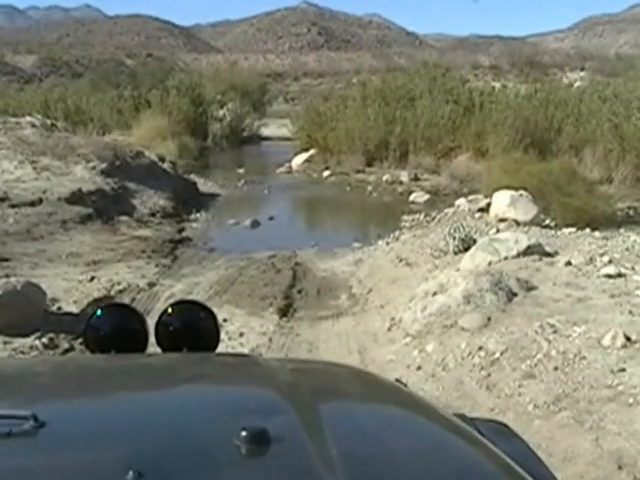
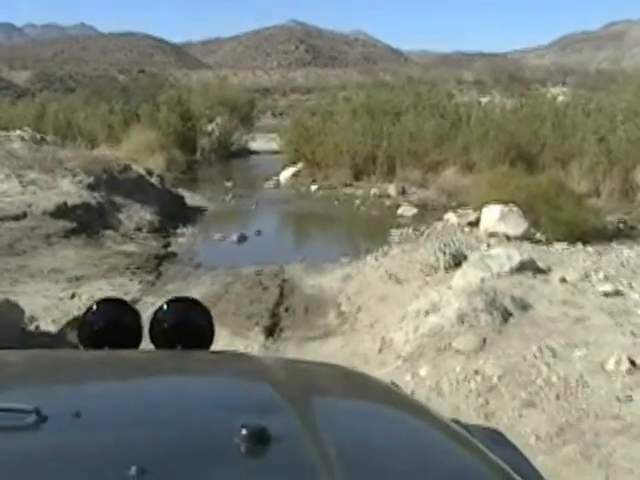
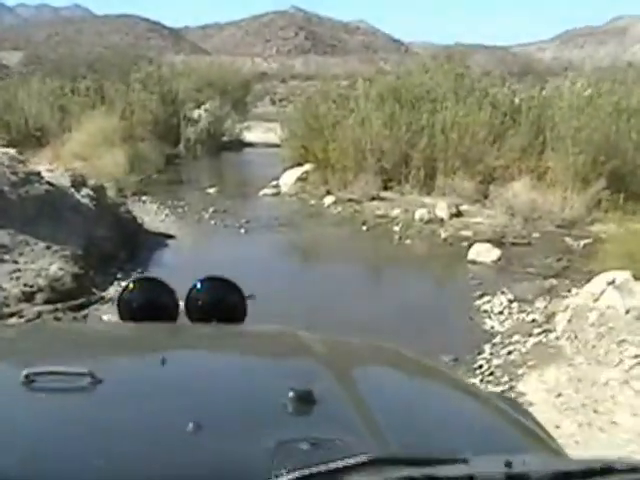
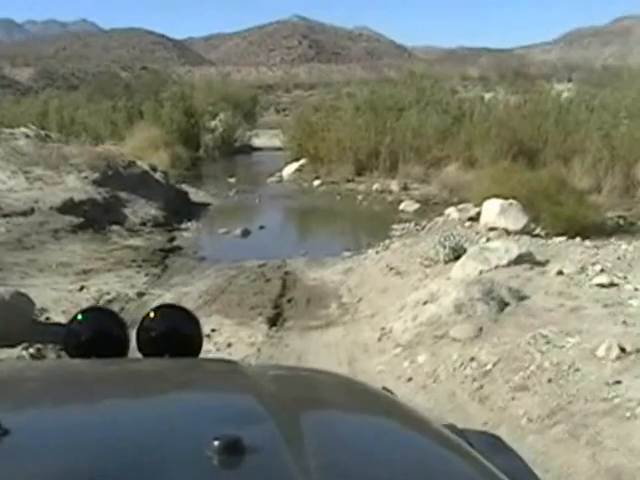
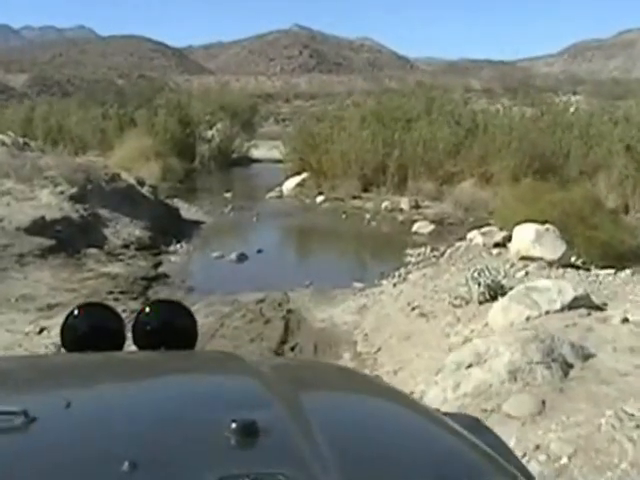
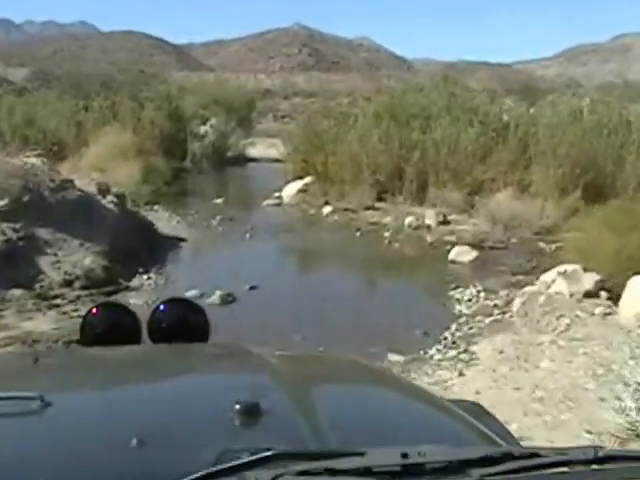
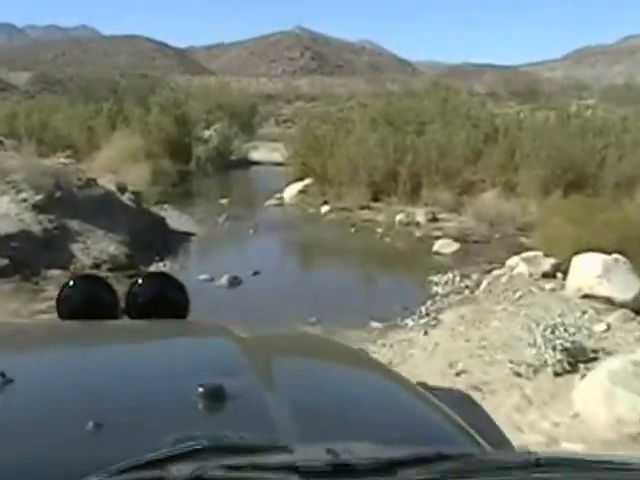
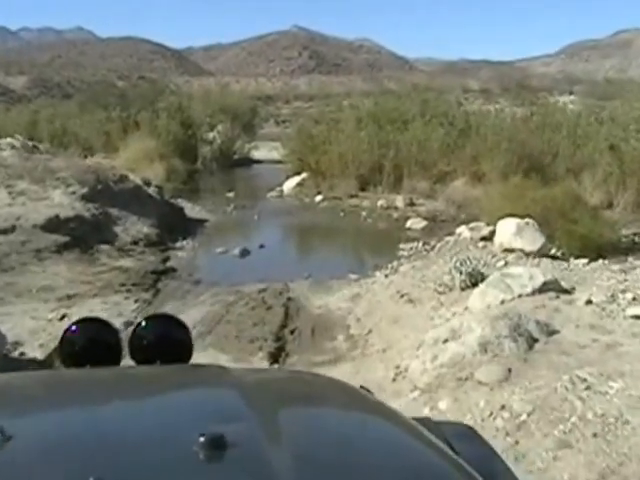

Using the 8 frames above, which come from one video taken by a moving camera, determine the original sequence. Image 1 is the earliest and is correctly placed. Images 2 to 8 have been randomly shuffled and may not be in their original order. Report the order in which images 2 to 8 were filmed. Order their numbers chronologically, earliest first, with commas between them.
4, 2, 8, 5, 7, 6, 3
